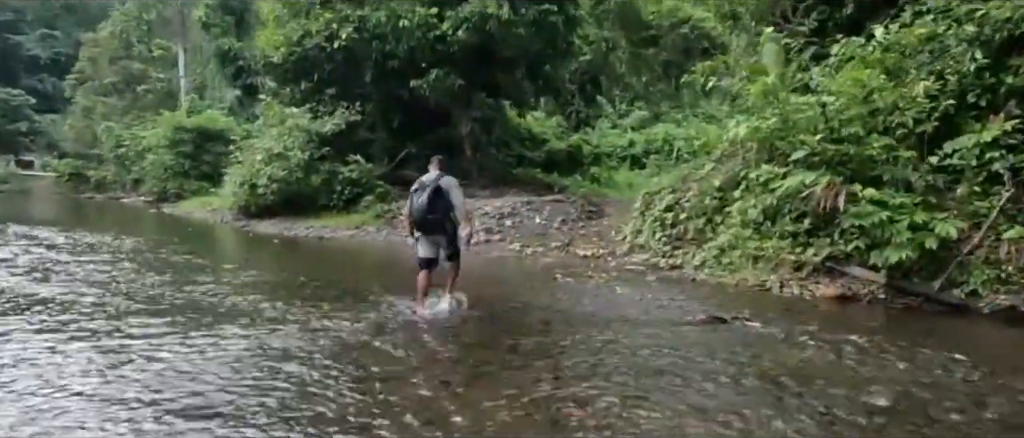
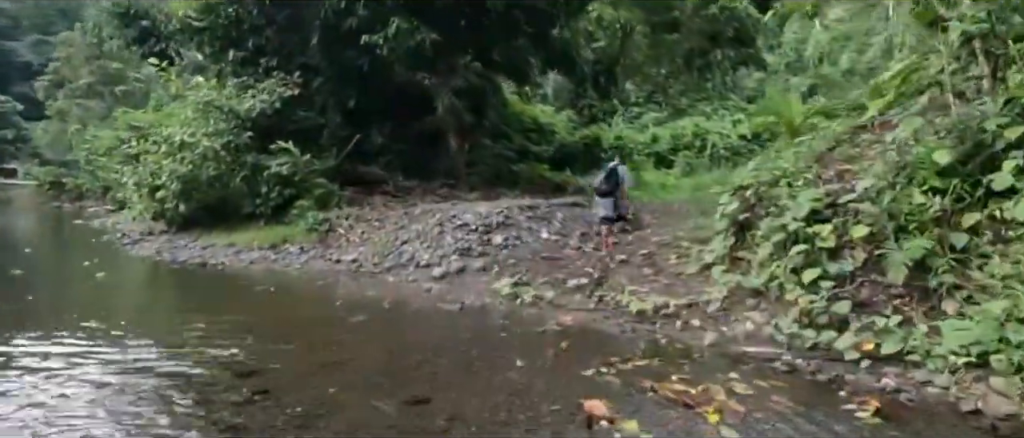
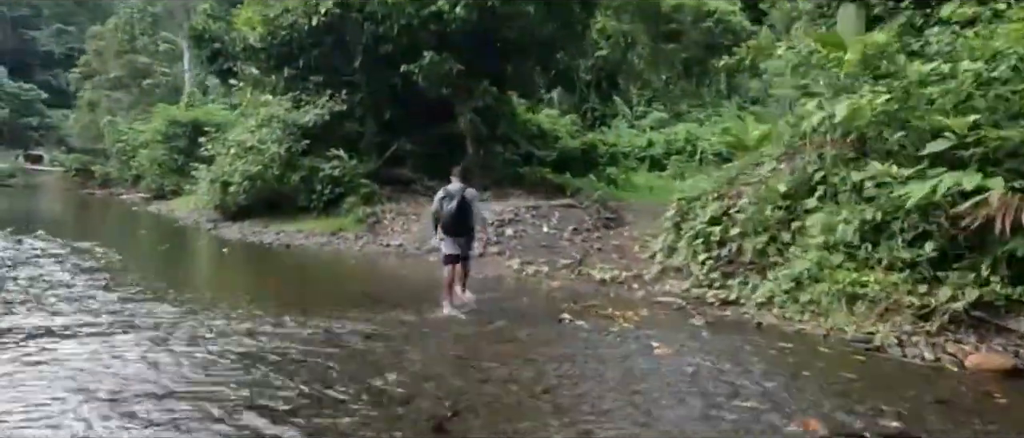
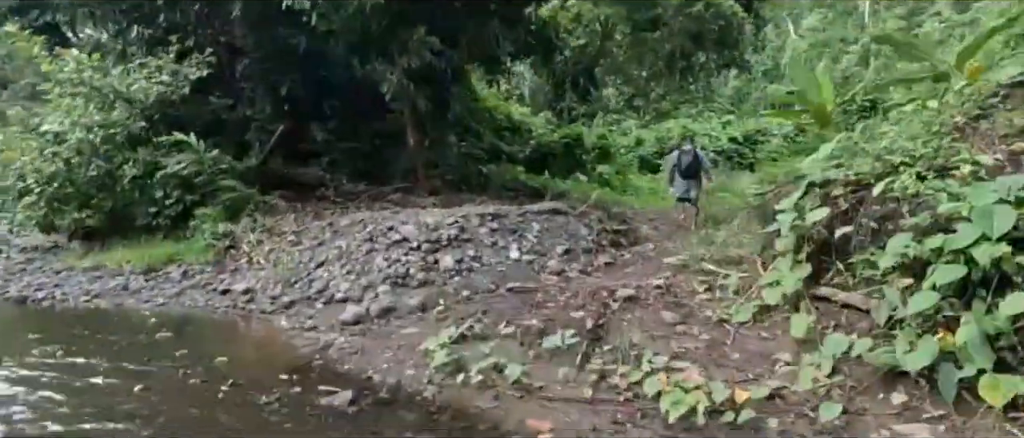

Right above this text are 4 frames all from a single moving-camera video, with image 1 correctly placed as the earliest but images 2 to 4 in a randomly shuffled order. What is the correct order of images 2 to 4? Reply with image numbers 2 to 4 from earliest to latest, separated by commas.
3, 2, 4
